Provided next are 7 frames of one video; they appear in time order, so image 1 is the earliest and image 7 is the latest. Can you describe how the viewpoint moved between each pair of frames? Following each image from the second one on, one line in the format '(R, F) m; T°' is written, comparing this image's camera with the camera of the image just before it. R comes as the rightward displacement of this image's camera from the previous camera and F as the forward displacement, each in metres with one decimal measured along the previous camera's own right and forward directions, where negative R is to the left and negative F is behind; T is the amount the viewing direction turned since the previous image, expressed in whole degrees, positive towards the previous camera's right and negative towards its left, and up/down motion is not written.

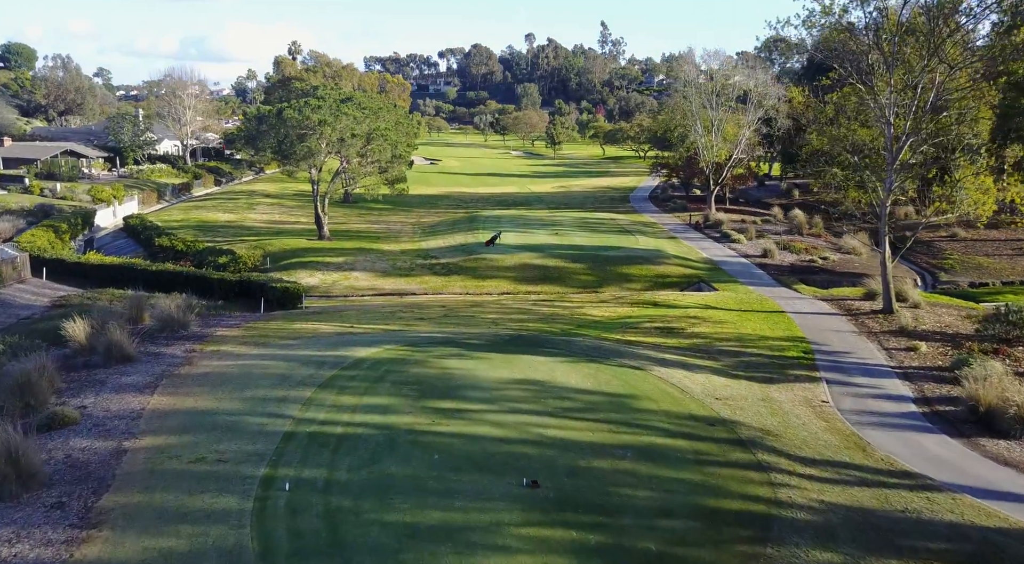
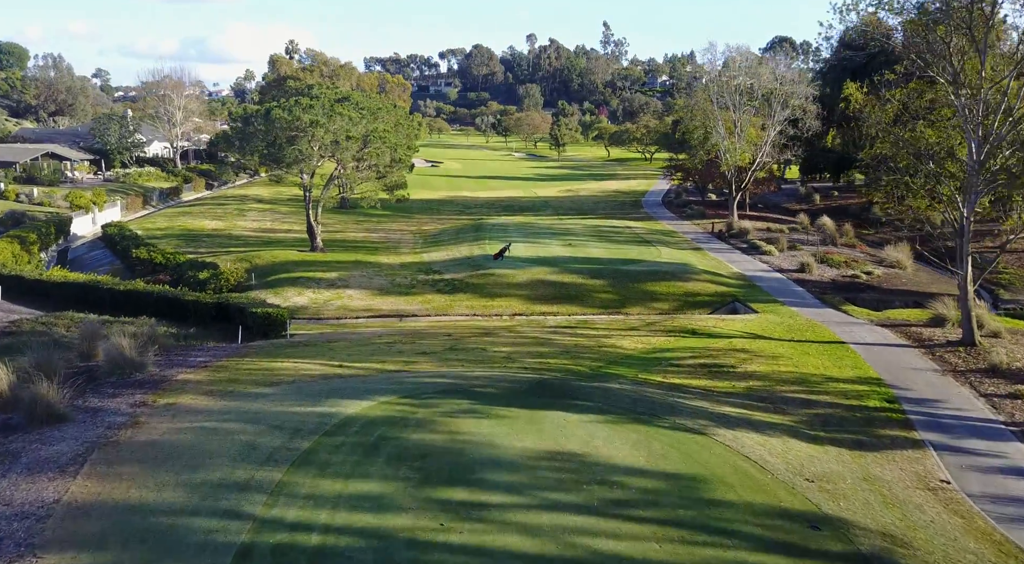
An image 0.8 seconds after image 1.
(-0.4, +4.3) m; 0°
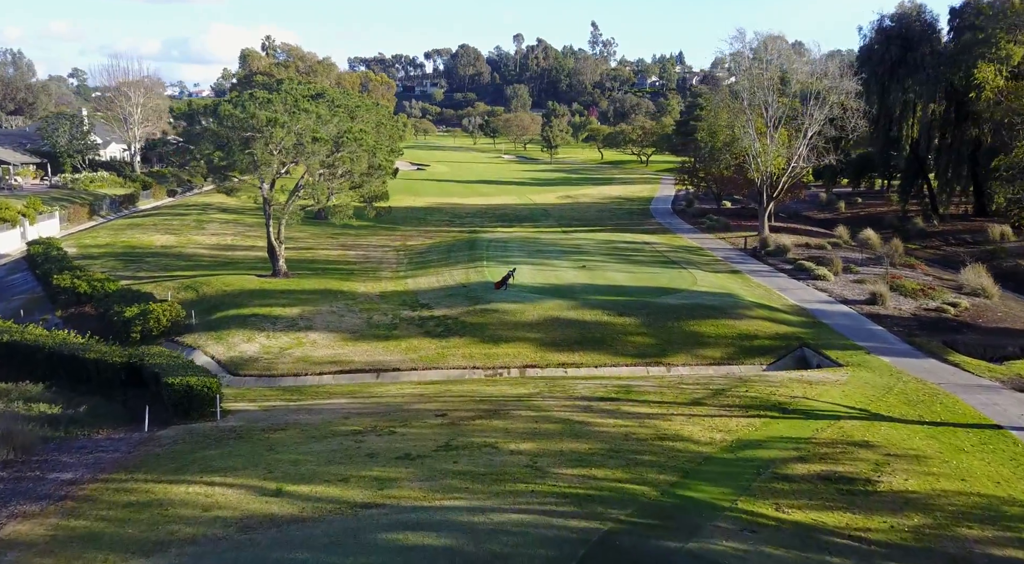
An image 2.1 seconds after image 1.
(-0.6, +8.0) m; +1°
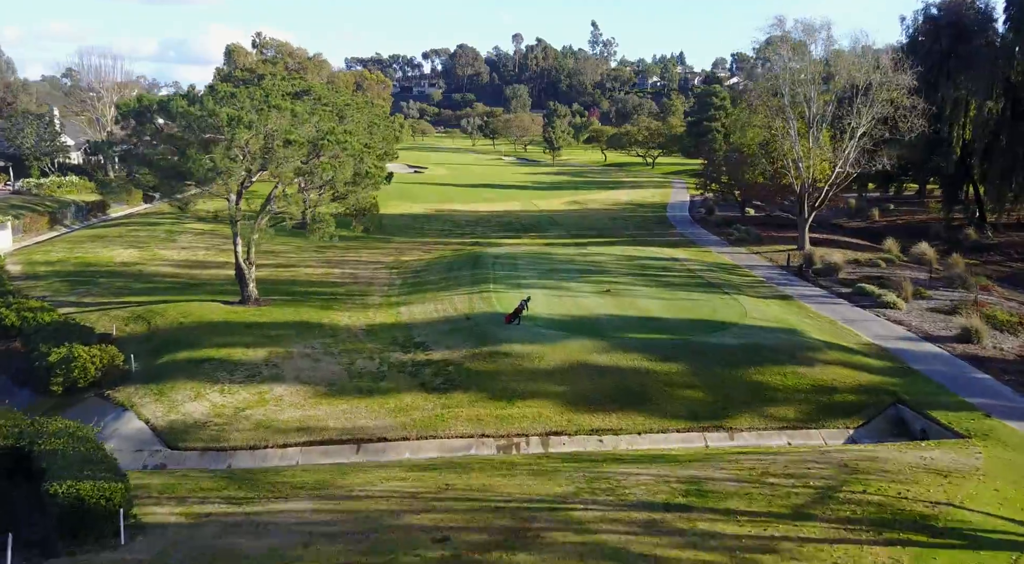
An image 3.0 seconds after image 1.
(-0.4, +6.2) m; 0°
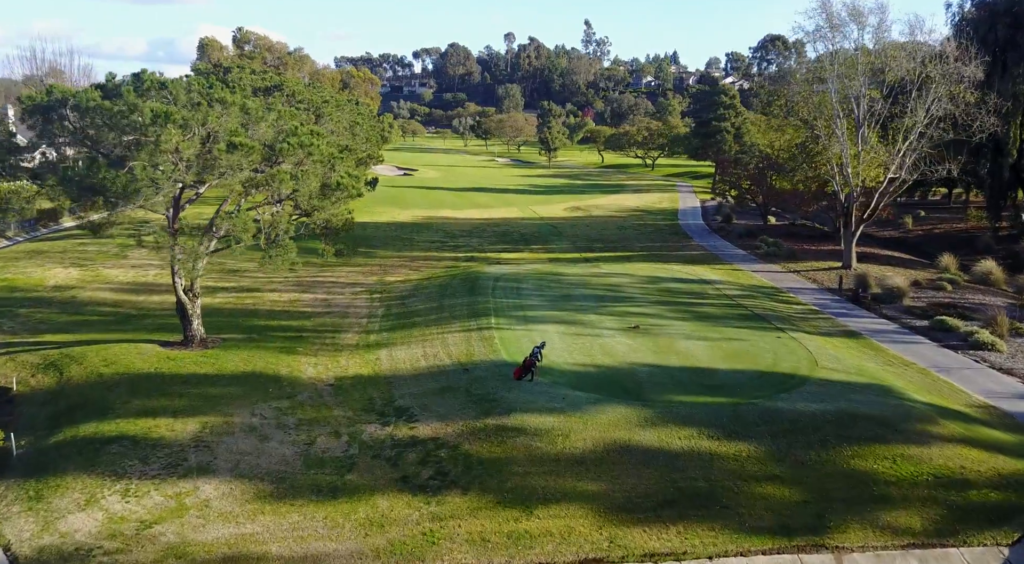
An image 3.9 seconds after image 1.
(-0.4, +6.5) m; 0°
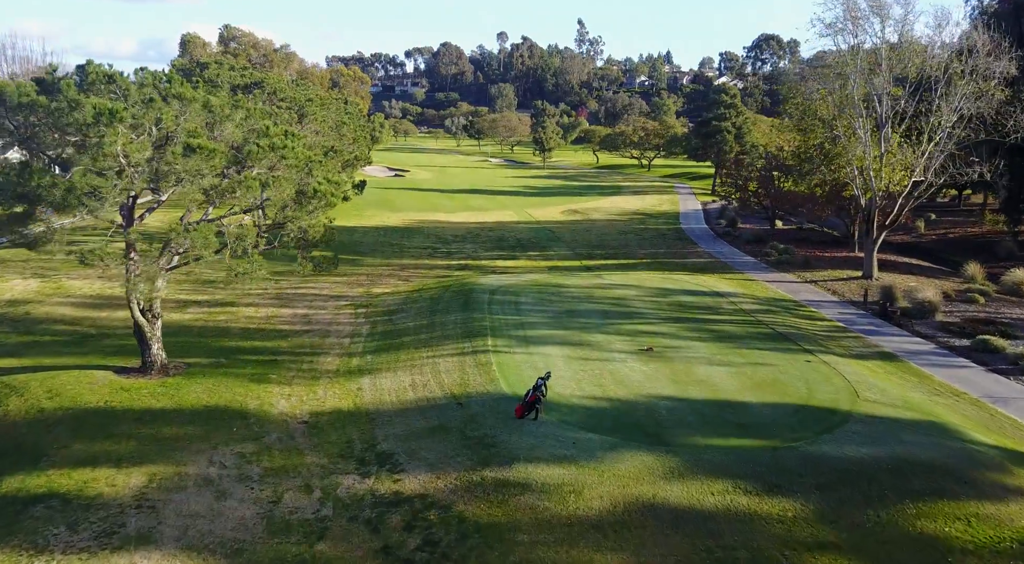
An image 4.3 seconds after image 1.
(-0.1, +2.9) m; 0°
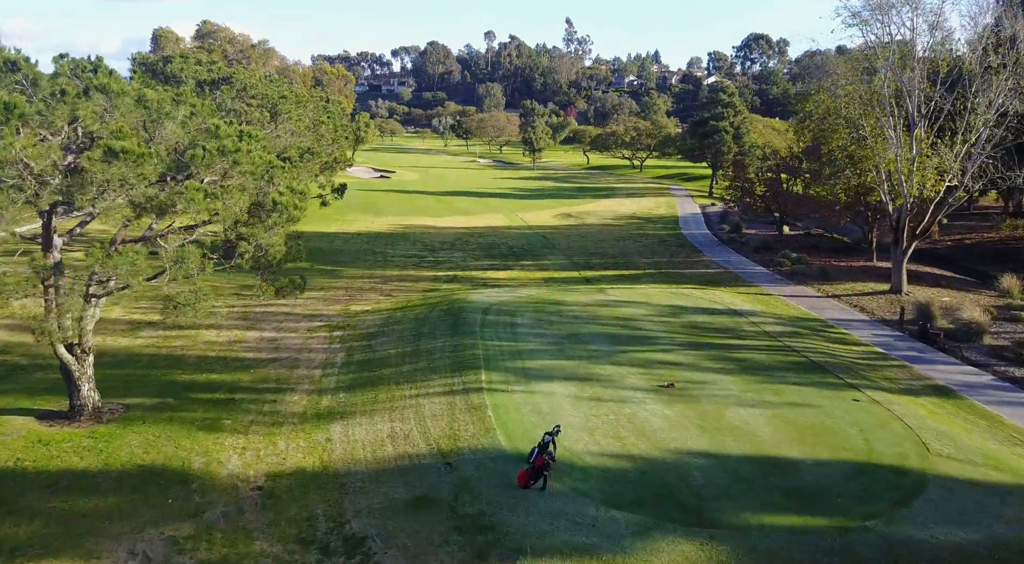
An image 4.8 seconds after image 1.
(-0.2, +3.7) m; +1°
